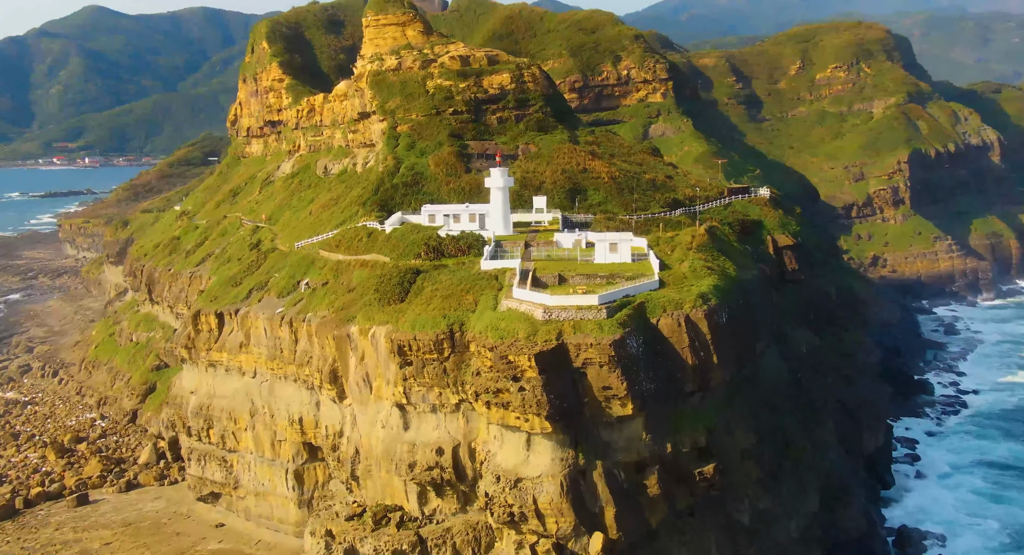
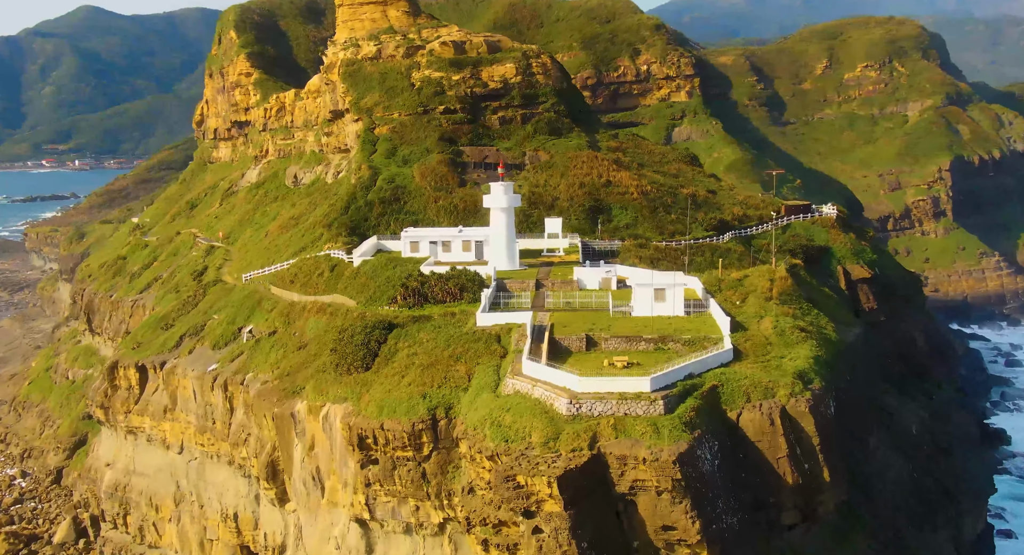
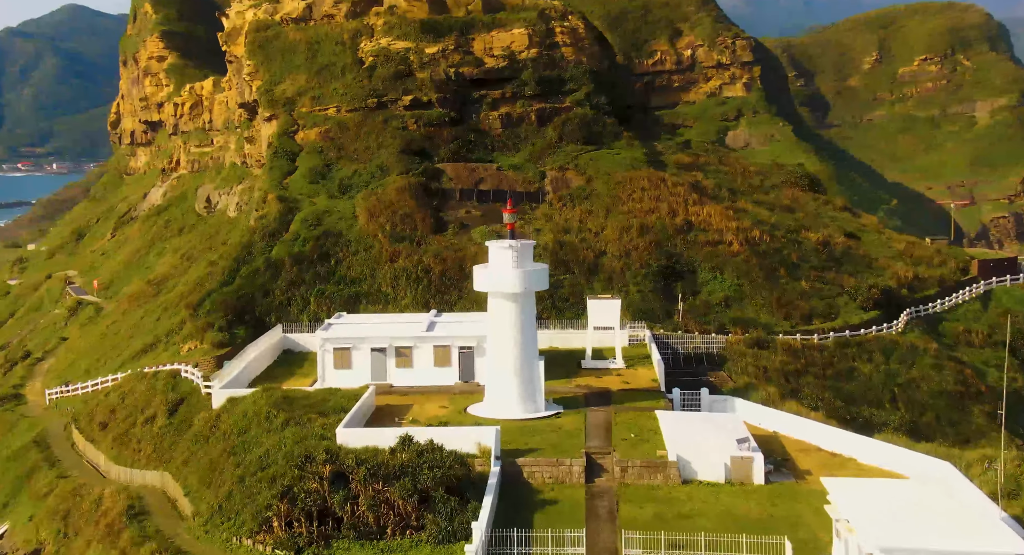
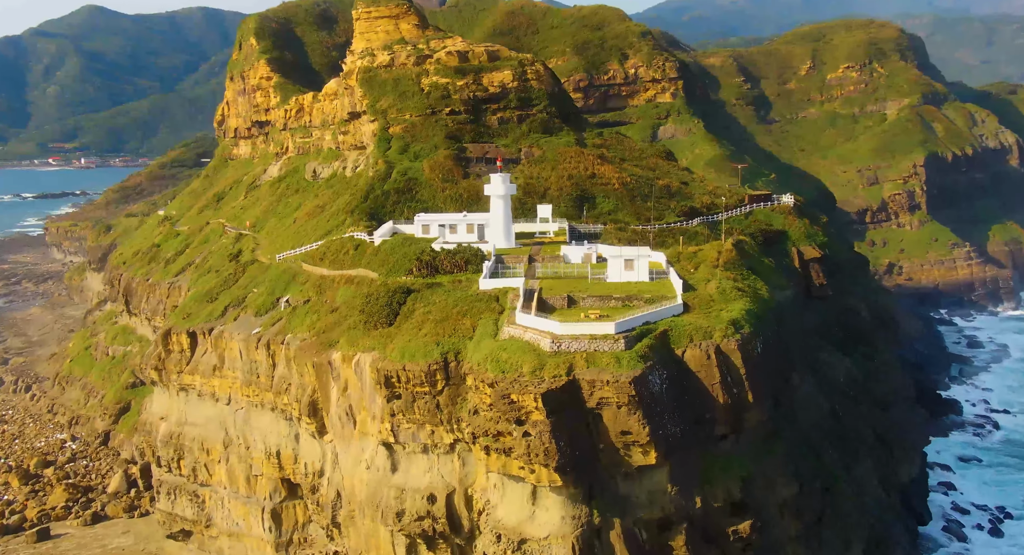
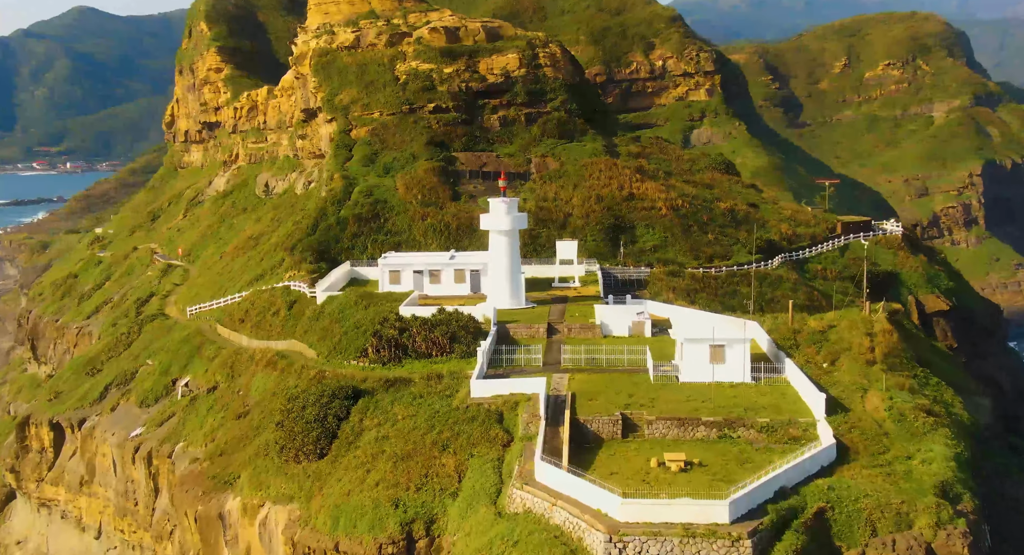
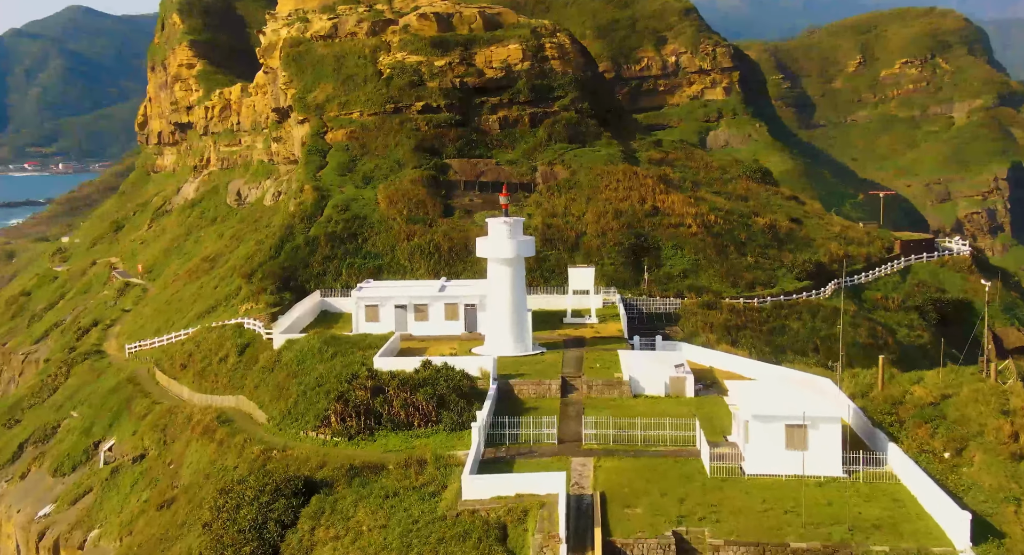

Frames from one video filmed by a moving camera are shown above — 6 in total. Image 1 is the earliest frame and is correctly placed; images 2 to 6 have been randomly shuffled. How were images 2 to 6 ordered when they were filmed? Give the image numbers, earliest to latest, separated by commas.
4, 2, 5, 6, 3
